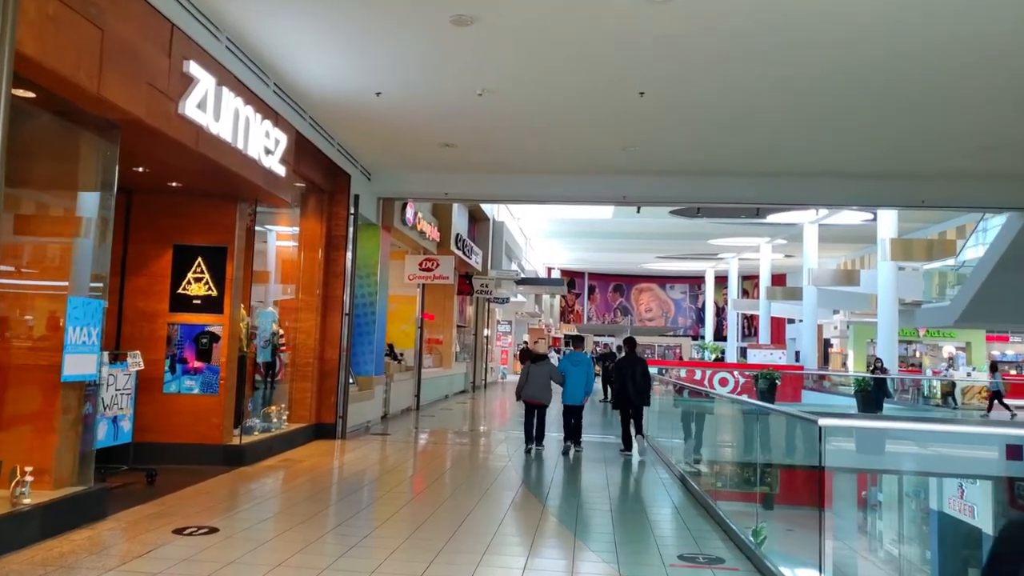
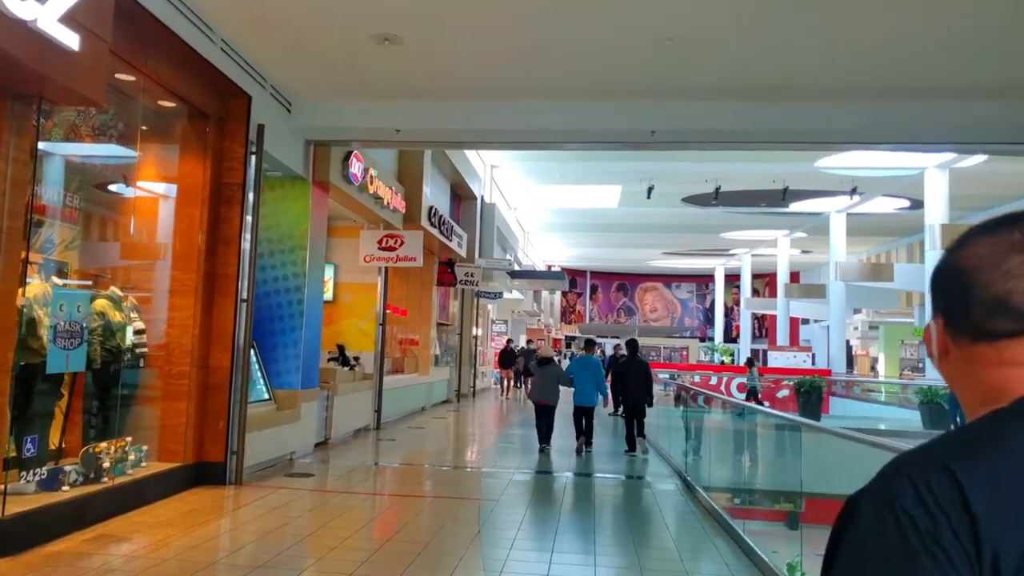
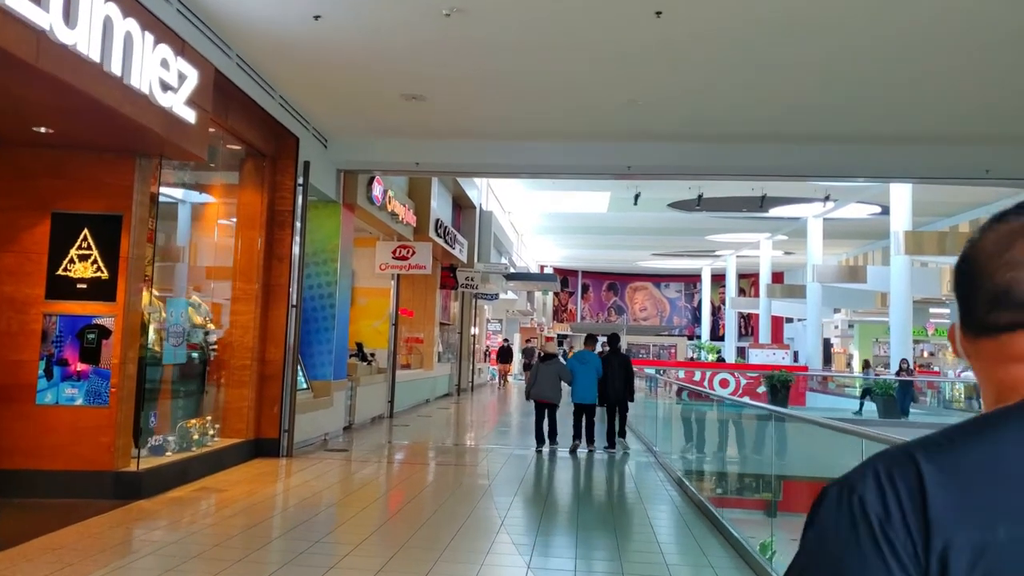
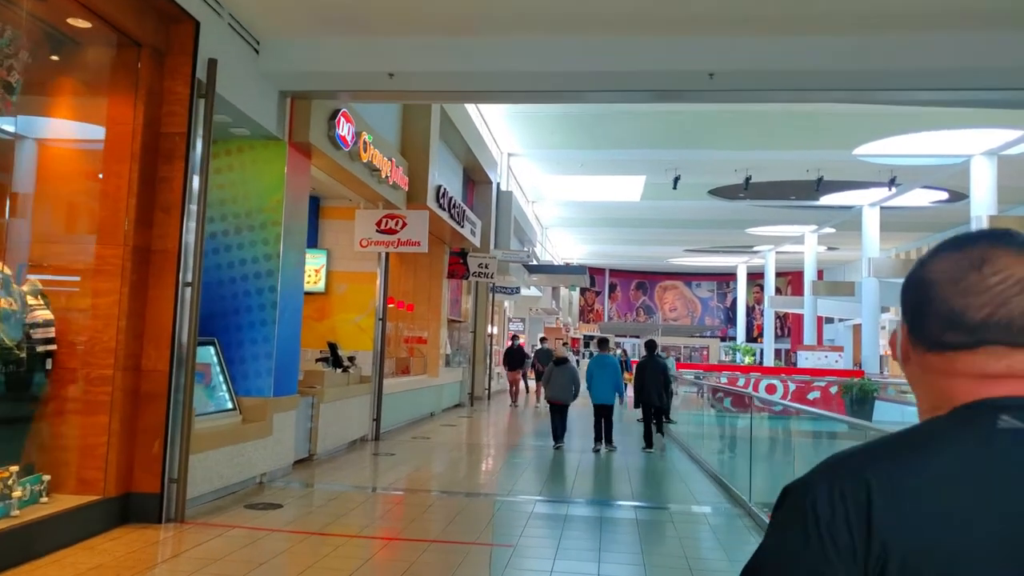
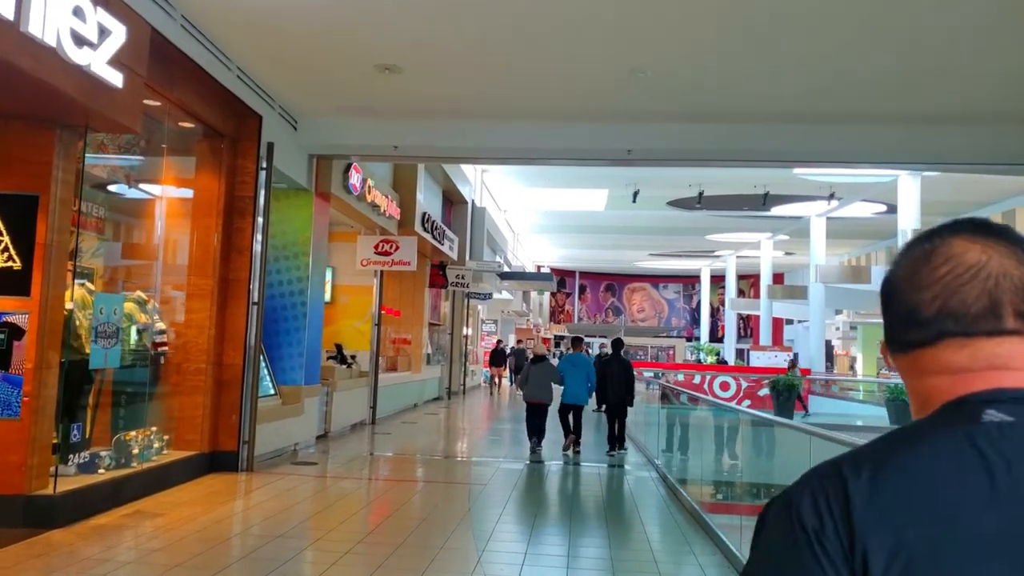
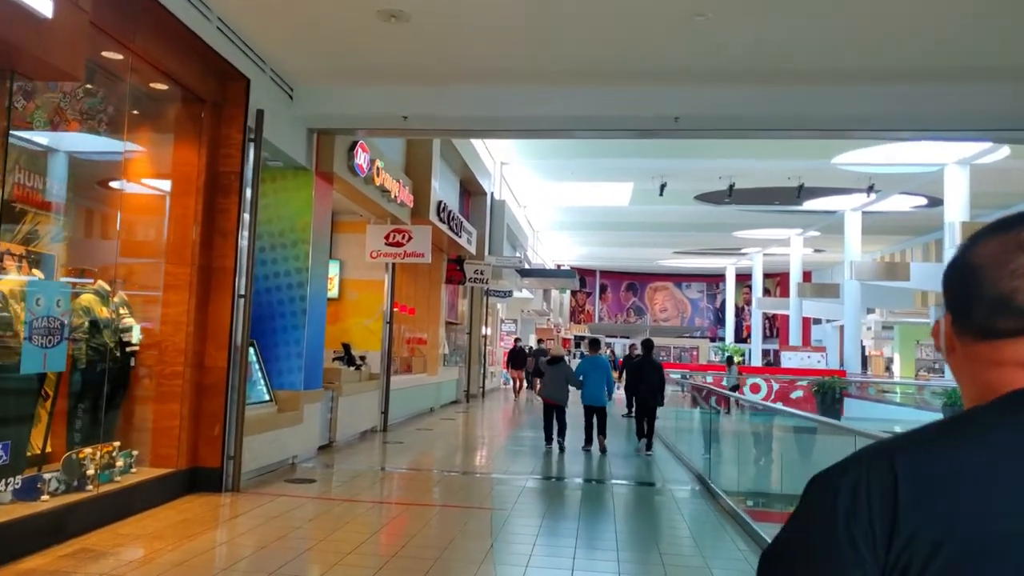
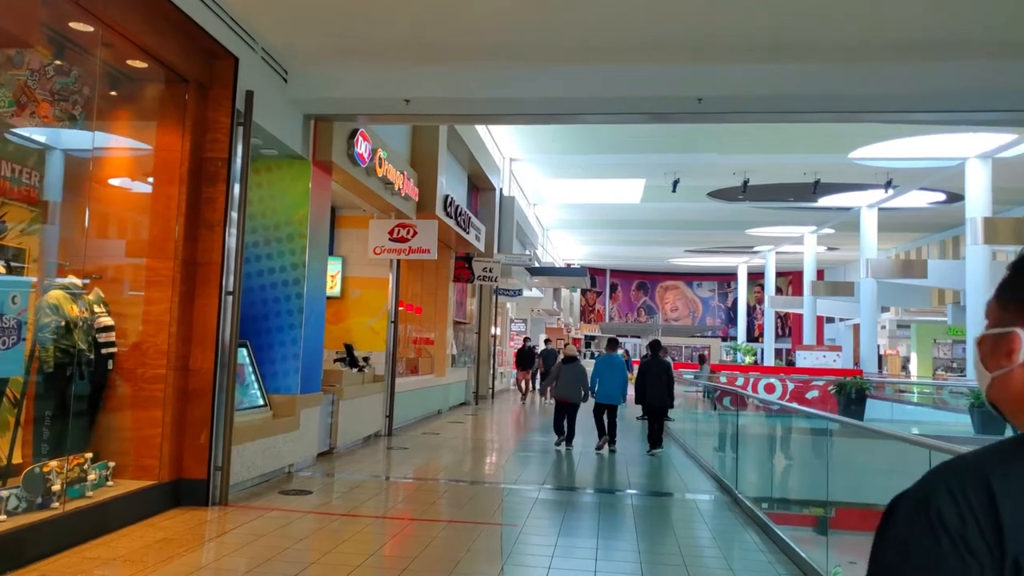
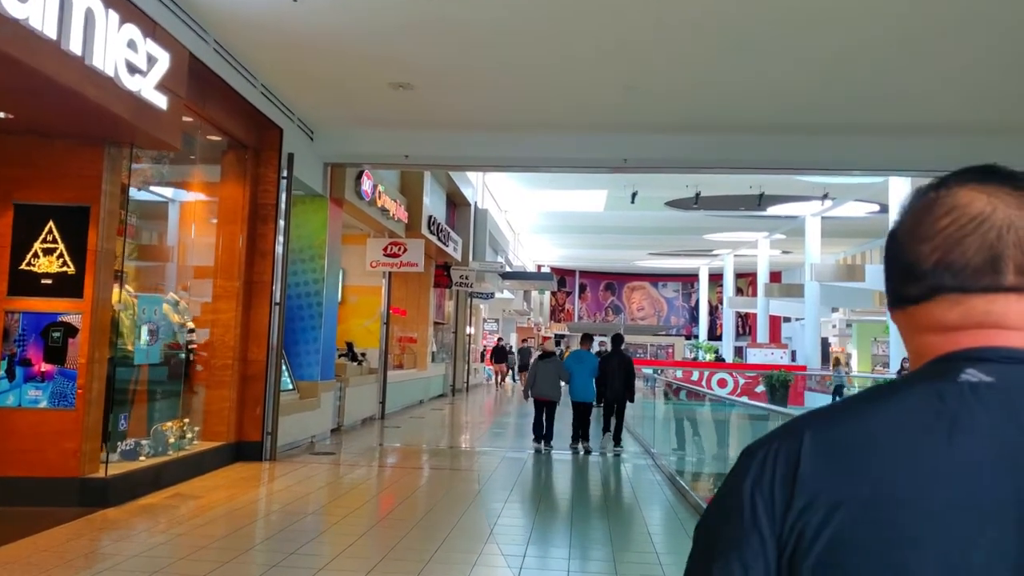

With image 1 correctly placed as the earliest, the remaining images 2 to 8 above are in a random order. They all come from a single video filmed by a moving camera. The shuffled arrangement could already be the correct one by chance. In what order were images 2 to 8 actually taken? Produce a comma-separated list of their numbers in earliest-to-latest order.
3, 8, 5, 2, 6, 7, 4
